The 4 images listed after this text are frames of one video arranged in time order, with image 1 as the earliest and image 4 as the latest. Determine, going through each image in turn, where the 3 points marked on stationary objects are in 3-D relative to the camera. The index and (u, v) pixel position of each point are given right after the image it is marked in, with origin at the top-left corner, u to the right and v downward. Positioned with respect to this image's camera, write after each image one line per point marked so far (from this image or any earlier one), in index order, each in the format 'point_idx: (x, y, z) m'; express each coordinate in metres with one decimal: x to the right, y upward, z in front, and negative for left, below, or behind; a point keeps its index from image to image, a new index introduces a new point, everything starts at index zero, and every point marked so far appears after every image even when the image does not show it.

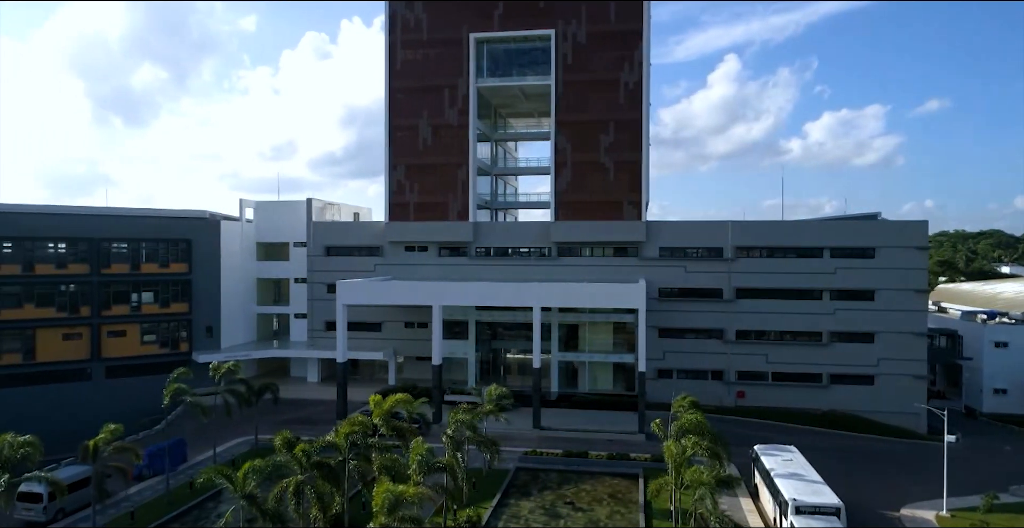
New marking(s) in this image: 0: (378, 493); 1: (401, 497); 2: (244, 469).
0: (-2.9, -4.9, +15.1) m
1: (-2.4, -5.0, +15.0) m
2: (-6.0, -4.5, +15.7) m
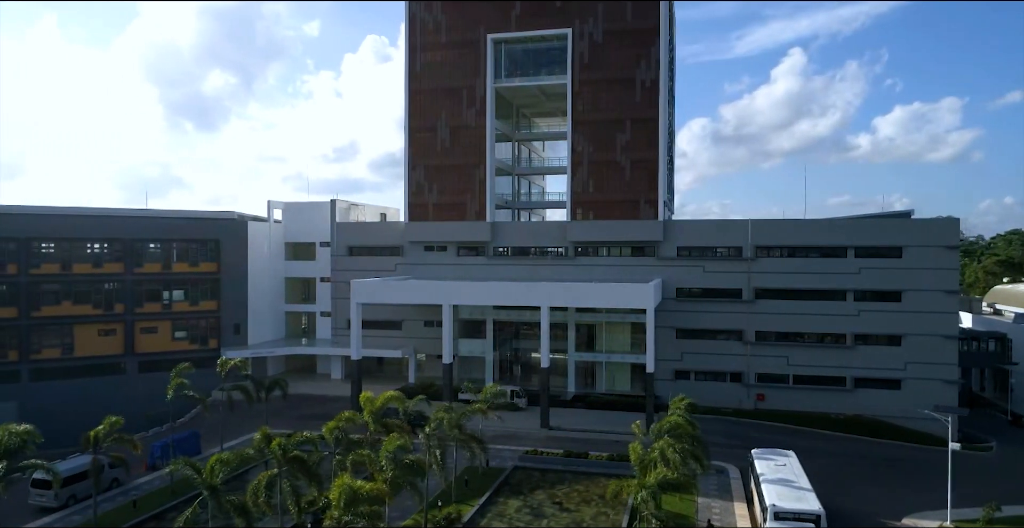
0: (-3.8, -4.9, +15.5) m
1: (-3.4, -4.9, +15.3) m
2: (-6.9, -4.5, +16.3) m
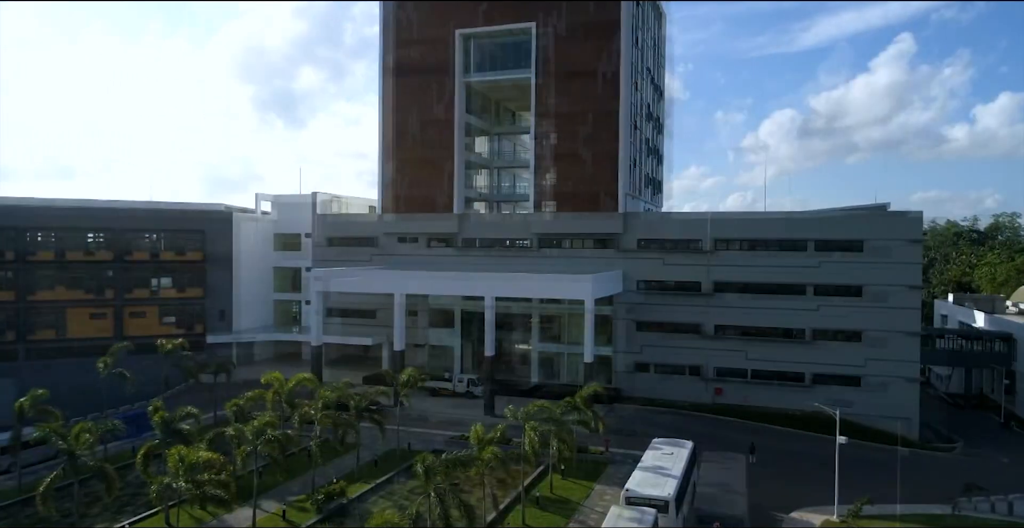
0: (-7.8, -4.5, +16.6) m
1: (-7.3, -4.6, +16.4) m
2: (-10.8, -4.1, +17.7) m
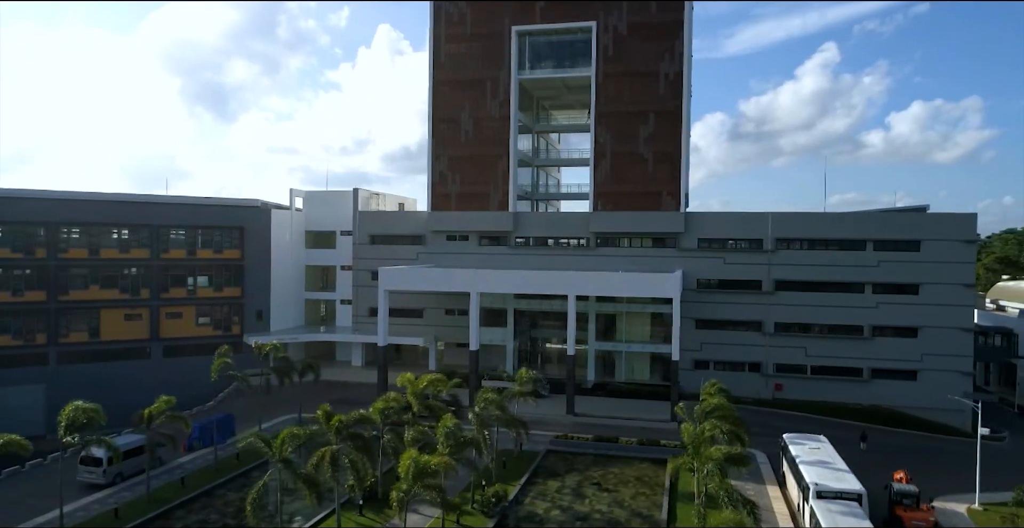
0: (-2.4, -4.4, +16.0) m
1: (-2.0, -4.5, +15.8) m
2: (-5.5, -4.1, +16.8) m
